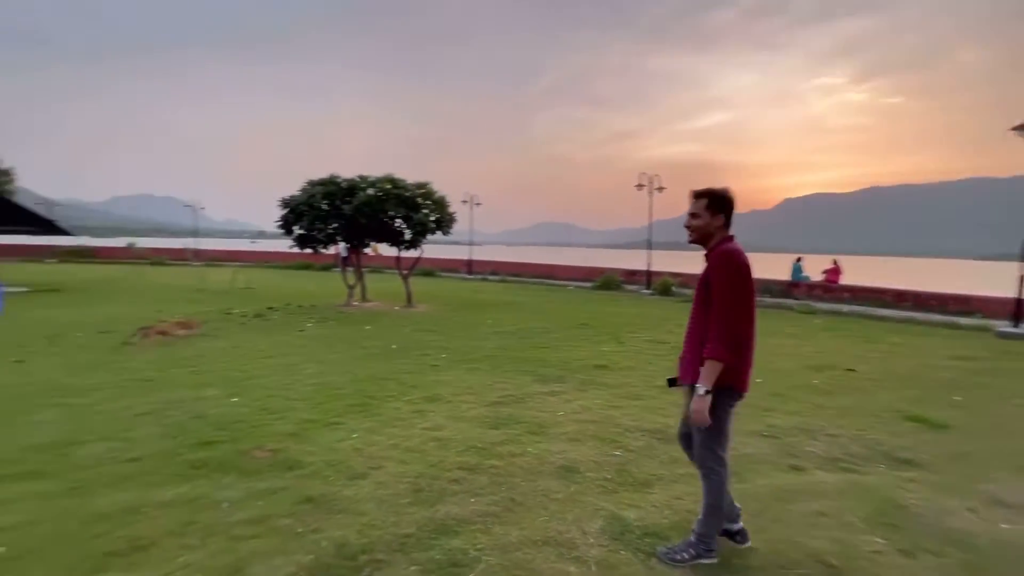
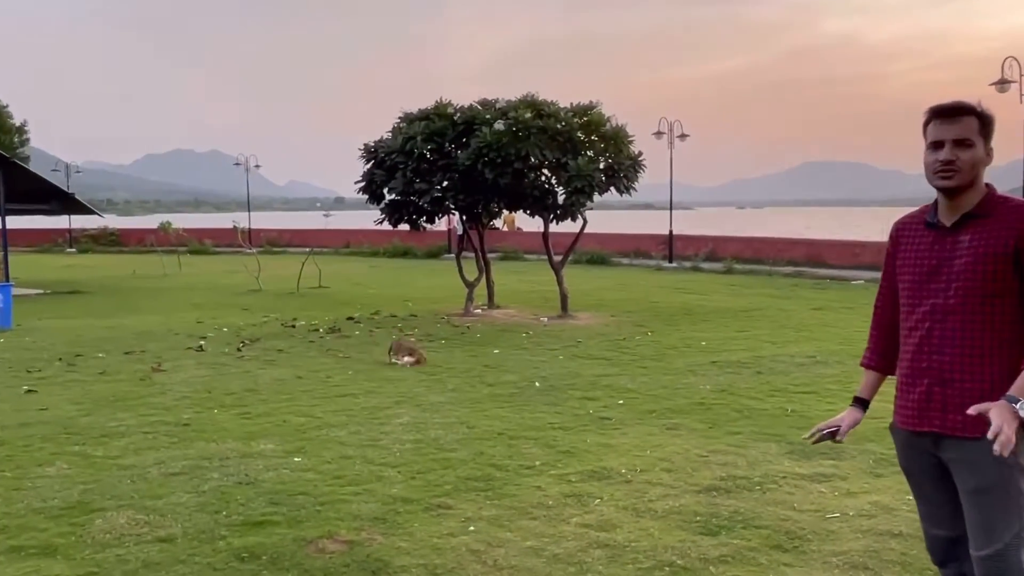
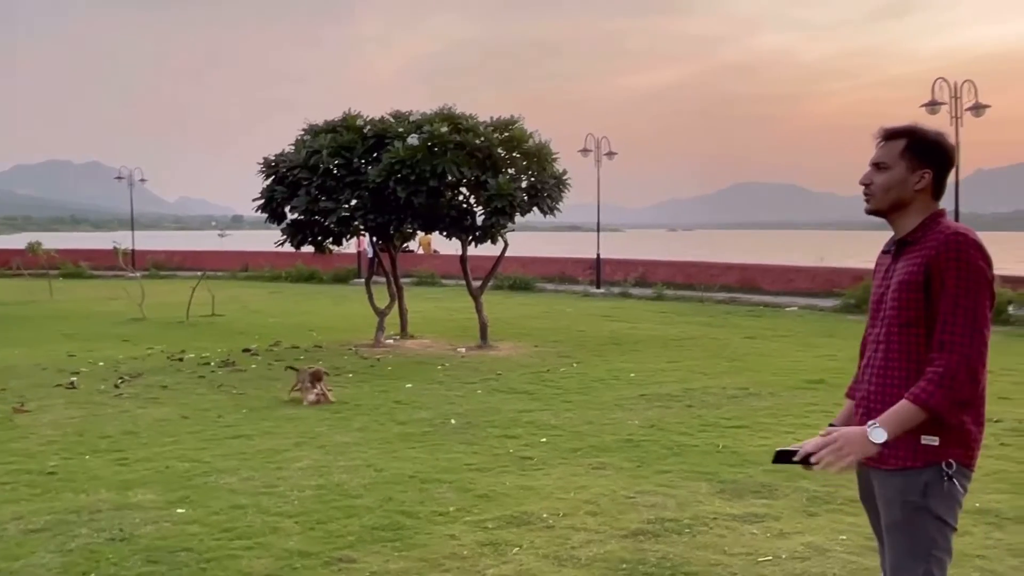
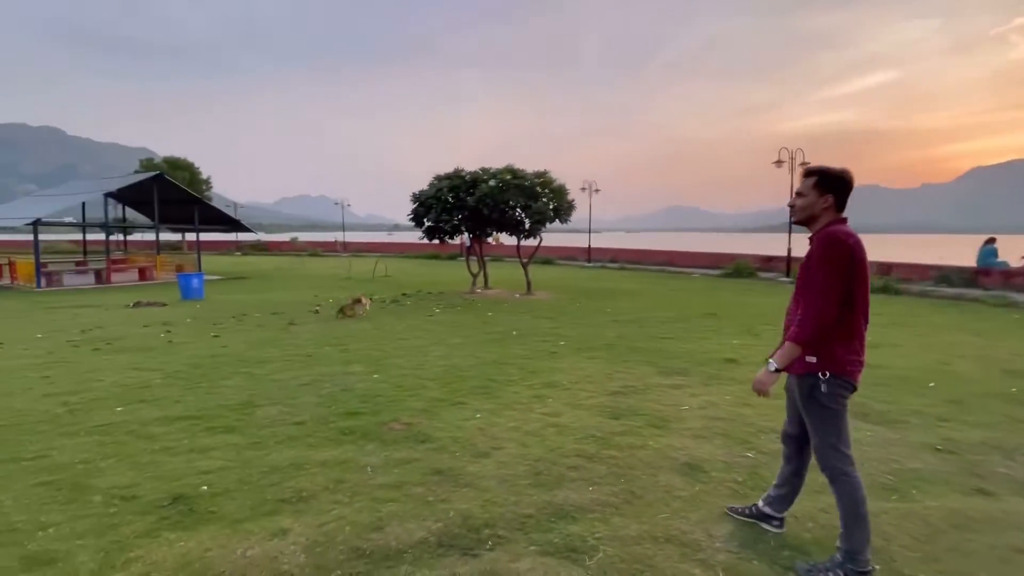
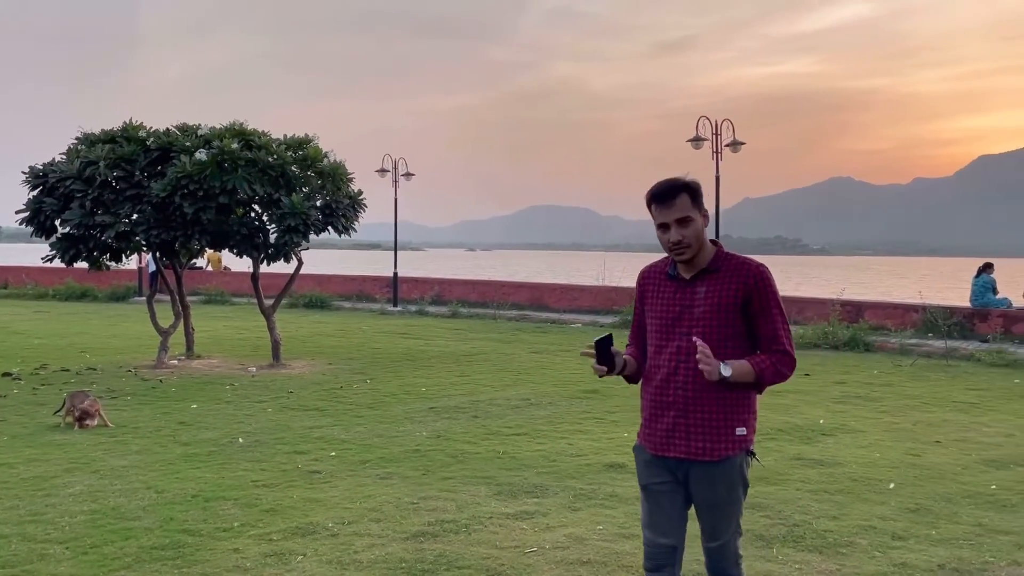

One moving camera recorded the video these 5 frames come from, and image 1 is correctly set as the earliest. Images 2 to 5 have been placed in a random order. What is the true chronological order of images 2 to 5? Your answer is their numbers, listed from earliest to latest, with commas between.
4, 2, 3, 5
